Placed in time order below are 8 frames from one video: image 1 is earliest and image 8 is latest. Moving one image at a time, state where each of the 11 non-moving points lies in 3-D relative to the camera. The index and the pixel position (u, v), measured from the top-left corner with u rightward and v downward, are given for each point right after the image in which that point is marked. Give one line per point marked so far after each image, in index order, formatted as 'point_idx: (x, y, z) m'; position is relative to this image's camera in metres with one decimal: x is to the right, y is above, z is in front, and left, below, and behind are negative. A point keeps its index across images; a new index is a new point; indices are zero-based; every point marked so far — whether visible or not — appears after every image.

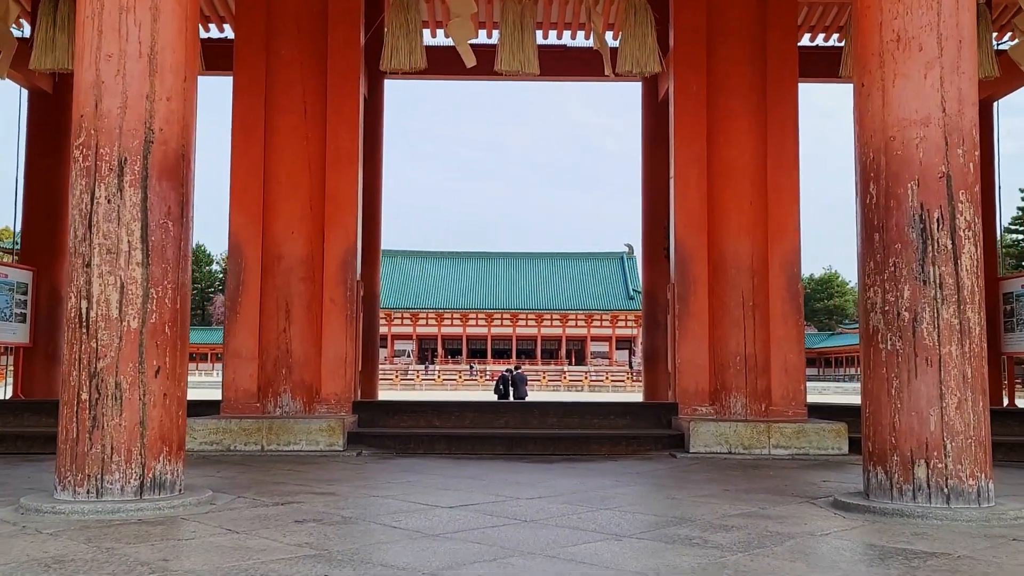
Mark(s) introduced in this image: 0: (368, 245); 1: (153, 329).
0: (-0.9, +0.2, +5.6) m
1: (-0.8, -0.1, +2.1) m
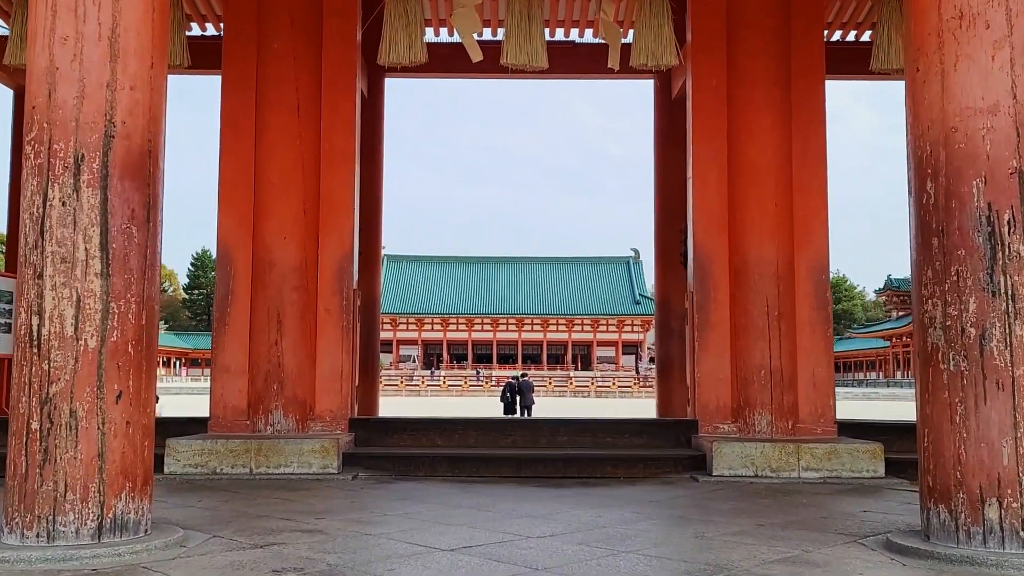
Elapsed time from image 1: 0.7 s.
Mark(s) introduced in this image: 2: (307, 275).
0: (-0.8, +0.2, +5.4) m
1: (-0.8, -0.1, +1.8) m
2: (-0.8, 0.0, +3.6) m
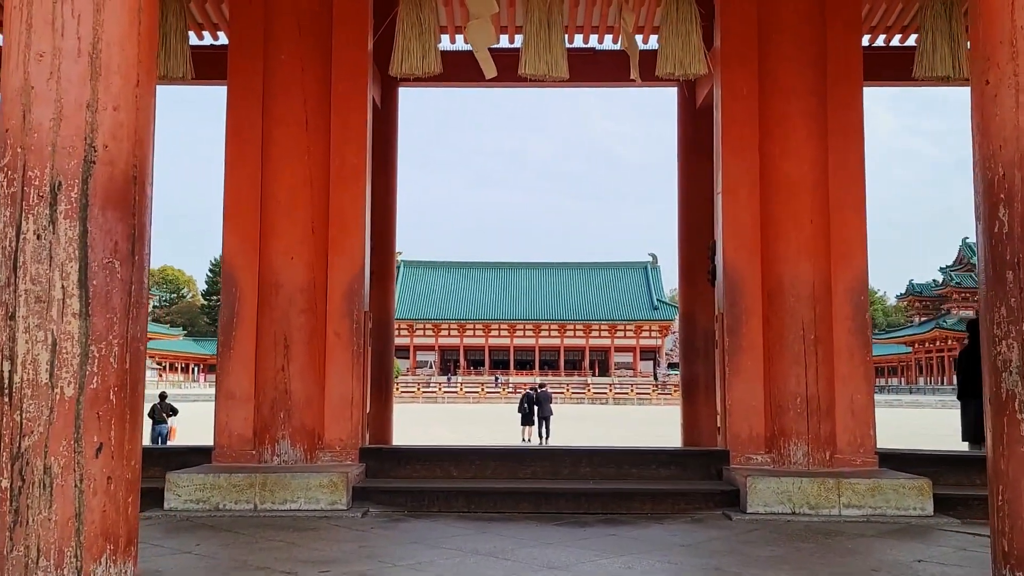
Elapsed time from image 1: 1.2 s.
0: (-0.7, +0.1, +5.2) m
1: (-0.7, -0.2, +1.6) m
2: (-0.7, 0.0, +3.4) m
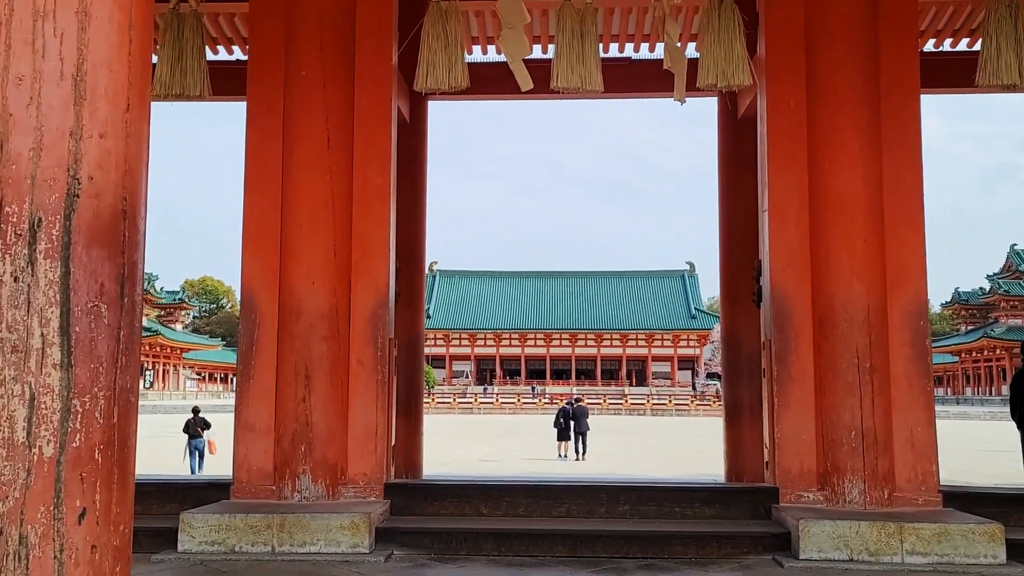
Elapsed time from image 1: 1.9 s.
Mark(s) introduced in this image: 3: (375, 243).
0: (-0.6, 0.0, +5.0) m
1: (-0.7, -0.3, +1.5) m
2: (-0.6, -0.1, +3.3) m
3: (-0.5, +0.2, +3.3) m
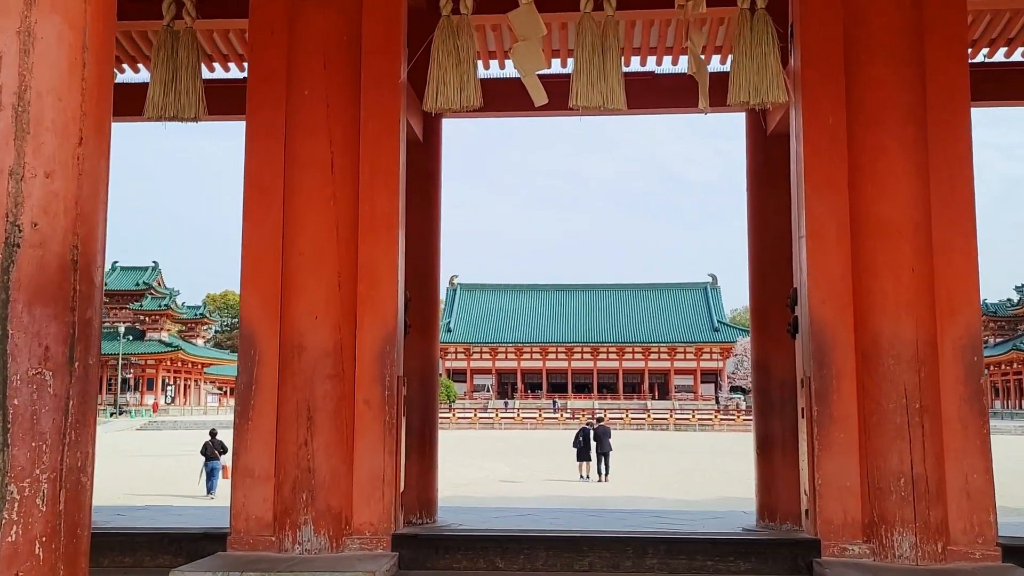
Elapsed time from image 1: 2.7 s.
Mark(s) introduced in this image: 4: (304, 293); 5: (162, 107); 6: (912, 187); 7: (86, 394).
0: (-0.5, -0.2, +4.8) m
1: (-0.7, -0.4, +1.3) m
2: (-0.6, -0.2, +3.0) m
3: (-0.4, 0.0, +3.1) m
4: (-0.7, 0.0, +3.1) m
5: (-1.1, +0.6, +3.0) m
6: (+1.3, +0.3, +3.0) m
7: (-0.6, -0.2, +1.4) m
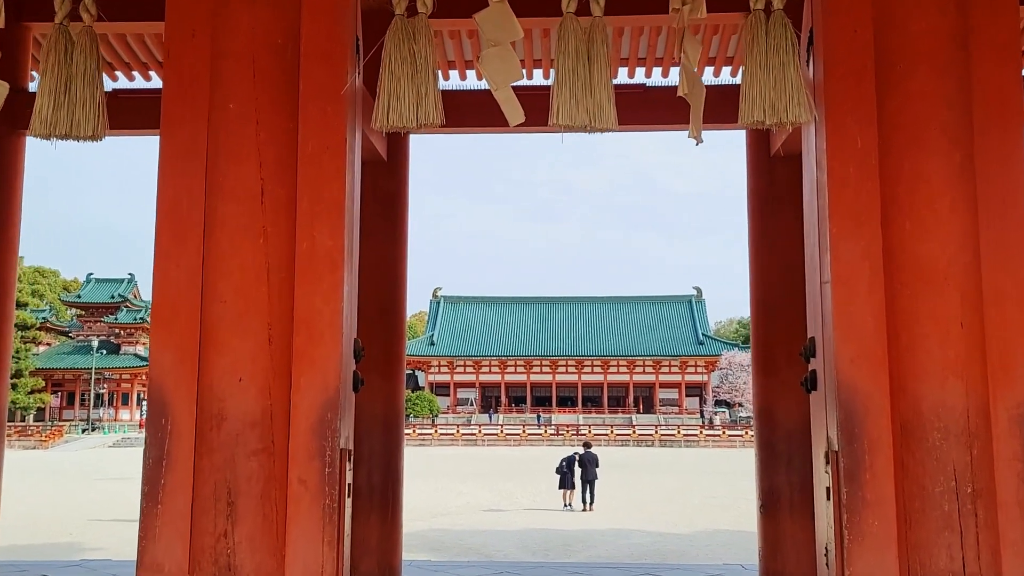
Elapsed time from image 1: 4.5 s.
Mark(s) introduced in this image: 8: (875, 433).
0: (-0.6, -0.3, +4.3) m
1: (-0.7, -0.5, +0.7) m
2: (-0.6, -0.4, +2.5) m
3: (-0.5, -0.1, +2.5) m
4: (-0.8, -0.2, +2.5) m
5: (-1.2, +0.4, +2.4) m
6: (+1.2, +0.2, +2.5) m
7: (-0.7, -0.3, +0.9) m
8: (+1.0, -0.4, +2.4) m
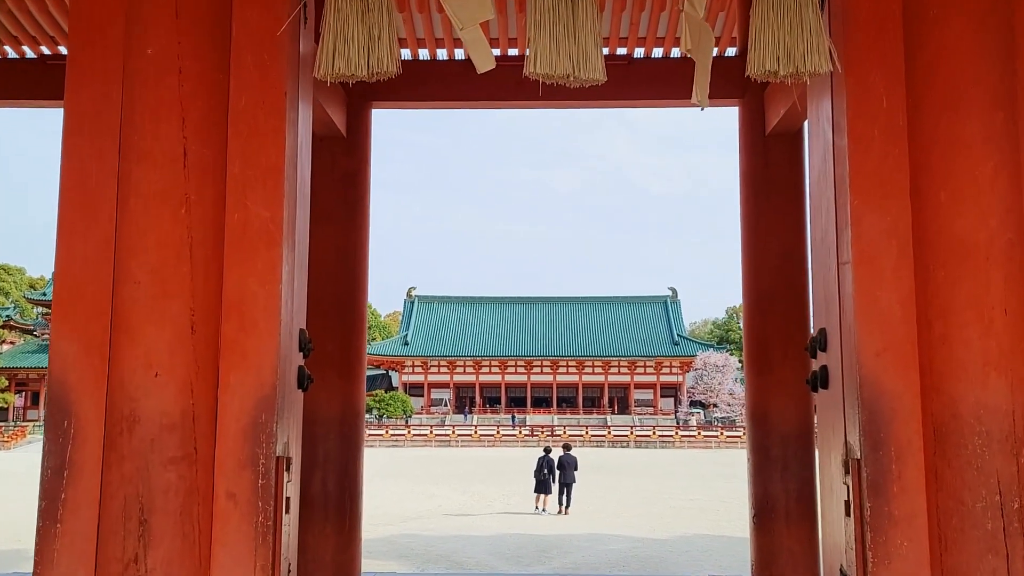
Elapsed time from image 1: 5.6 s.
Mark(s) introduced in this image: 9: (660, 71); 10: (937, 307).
0: (-0.7, -0.3, +3.9) m
1: (-0.8, -0.4, +0.3) m
2: (-0.7, -0.3, +2.1) m
3: (-0.6, -0.1, +2.1) m
4: (-0.9, -0.1, +2.1) m
5: (-1.3, +0.5, +2.0) m
6: (+1.1, +0.2, +2.1) m
7: (-0.7, -0.3, +0.5) m
8: (+0.9, -0.3, +2.1) m
9: (+0.6, +1.0, +4.4) m
10: (+1.0, 0.0, +2.1) m
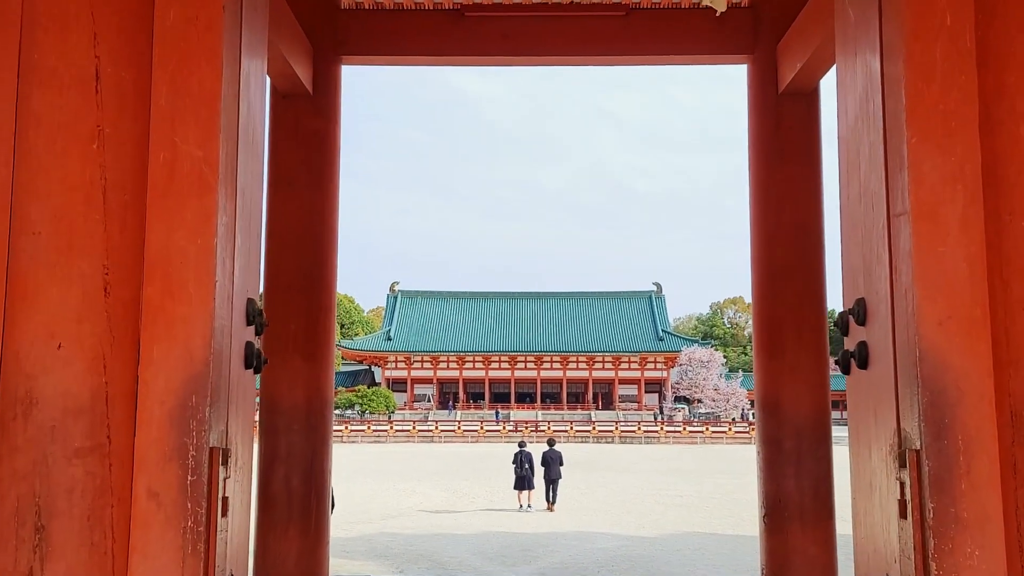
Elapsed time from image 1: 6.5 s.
0: (-0.8, -0.2, +3.5) m
1: (-0.8, -0.4, -0.1) m
2: (-0.7, -0.3, +1.7) m
3: (-0.6, 0.0, +1.8) m
4: (-0.9, 0.0, +1.7) m
5: (-1.3, +0.6, +1.6) m
6: (+1.1, +0.3, +1.8) m
7: (-0.7, -0.2, +0.1) m
8: (+0.9, -0.3, +1.7) m
9: (+0.5, +1.1, +4.1) m
10: (+1.0, 0.0, +1.8) m
